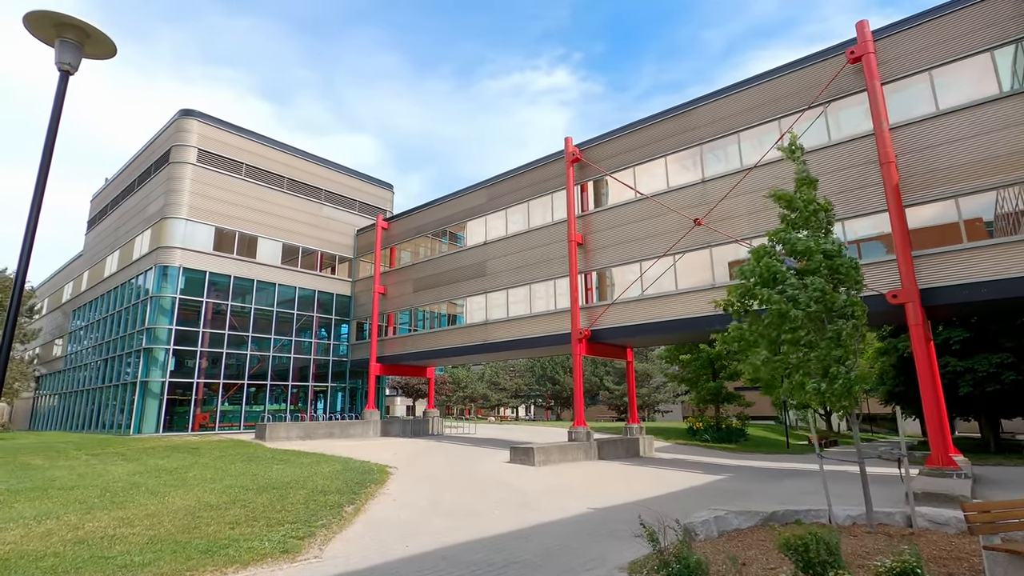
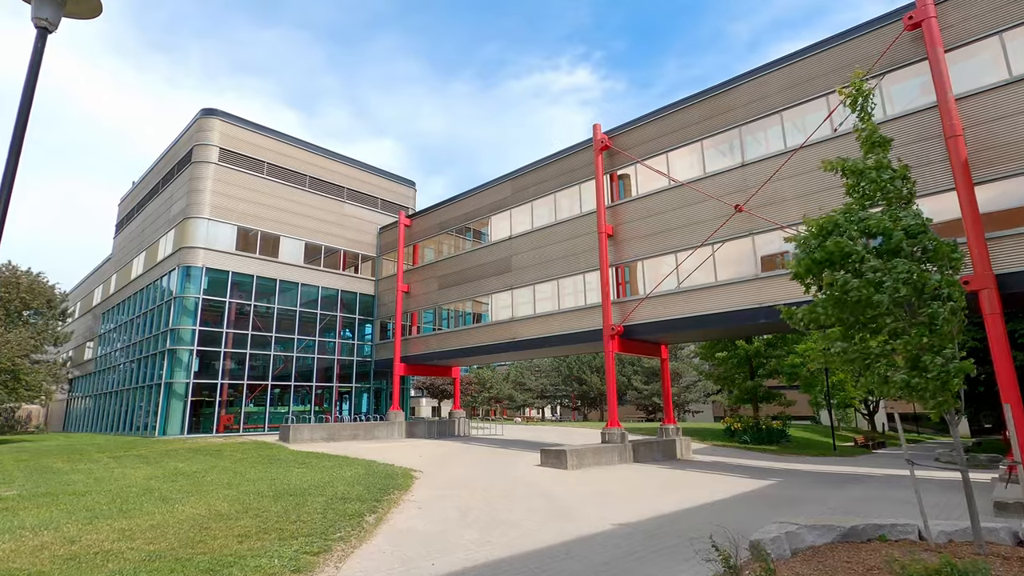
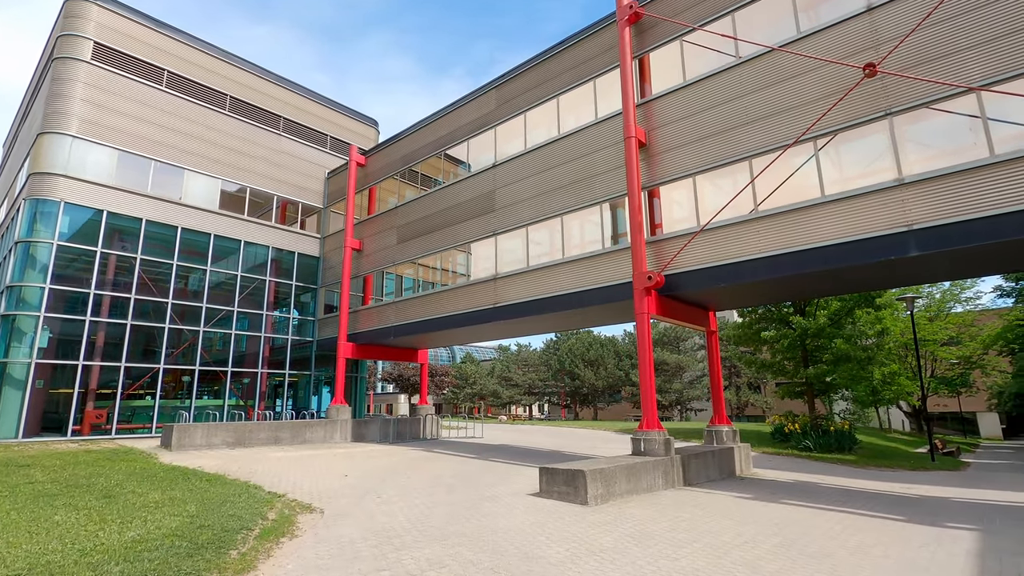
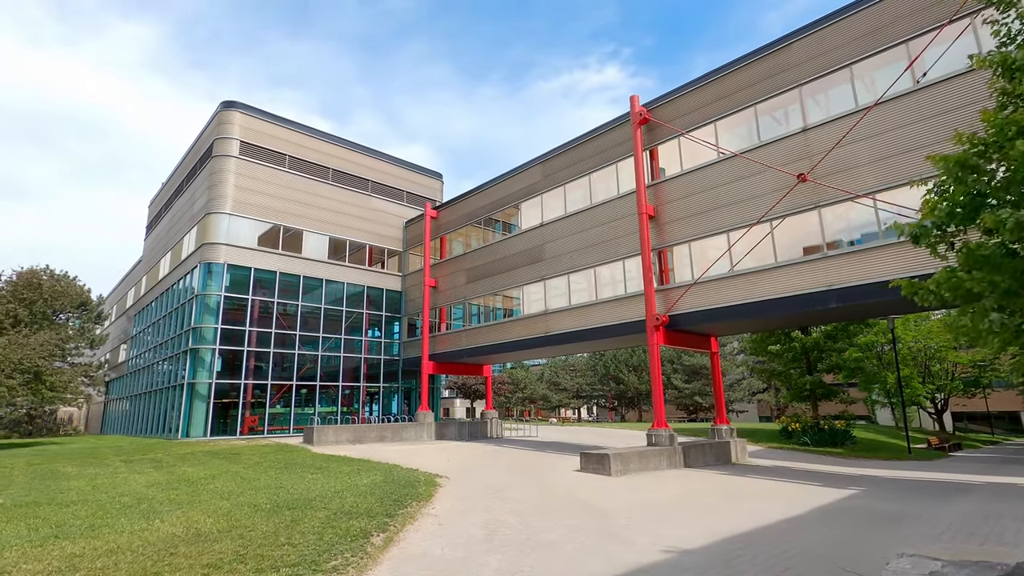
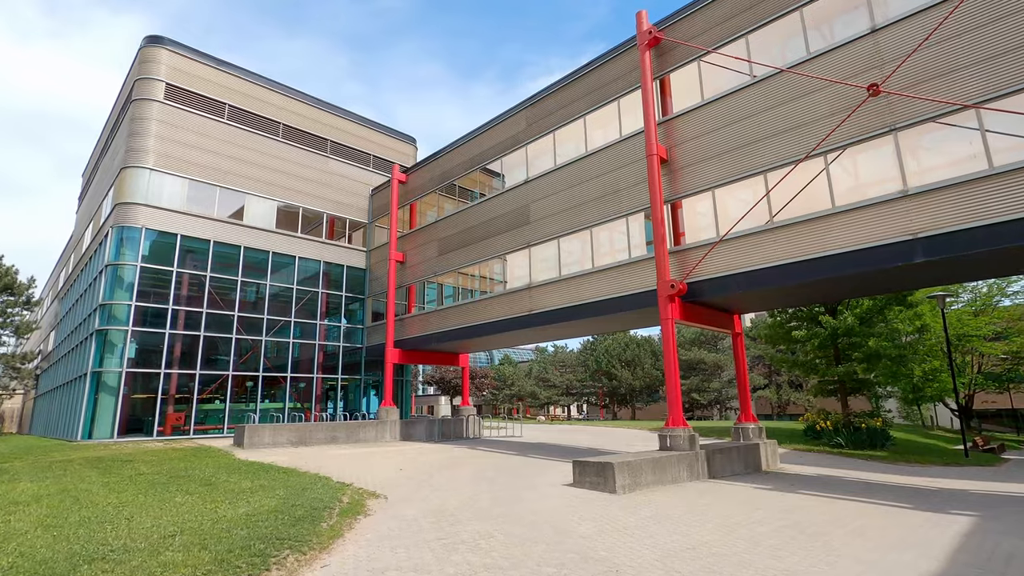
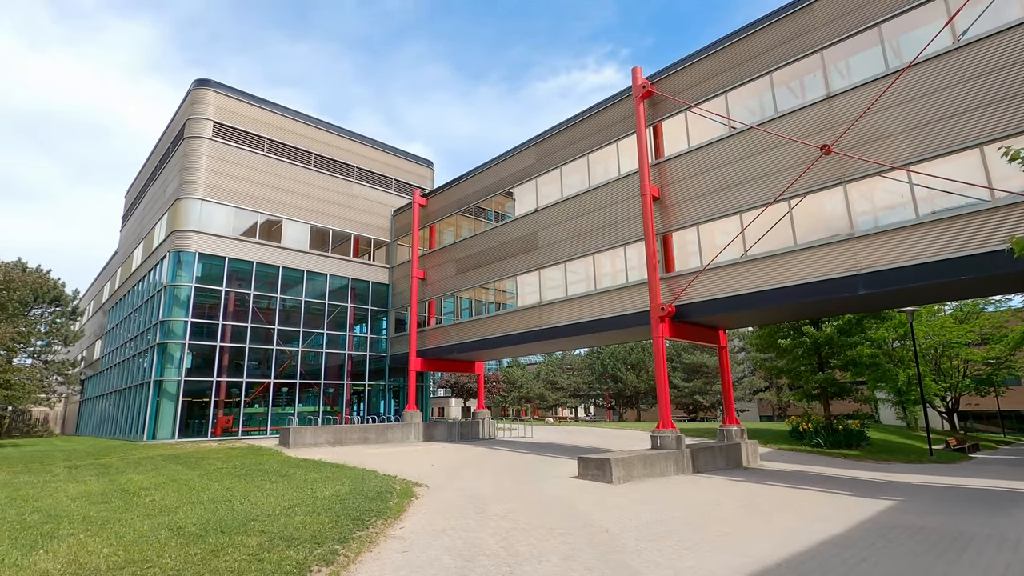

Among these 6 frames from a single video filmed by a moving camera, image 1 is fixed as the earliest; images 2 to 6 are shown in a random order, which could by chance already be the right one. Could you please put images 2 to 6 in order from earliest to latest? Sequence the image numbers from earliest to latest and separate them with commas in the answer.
2, 4, 6, 5, 3
